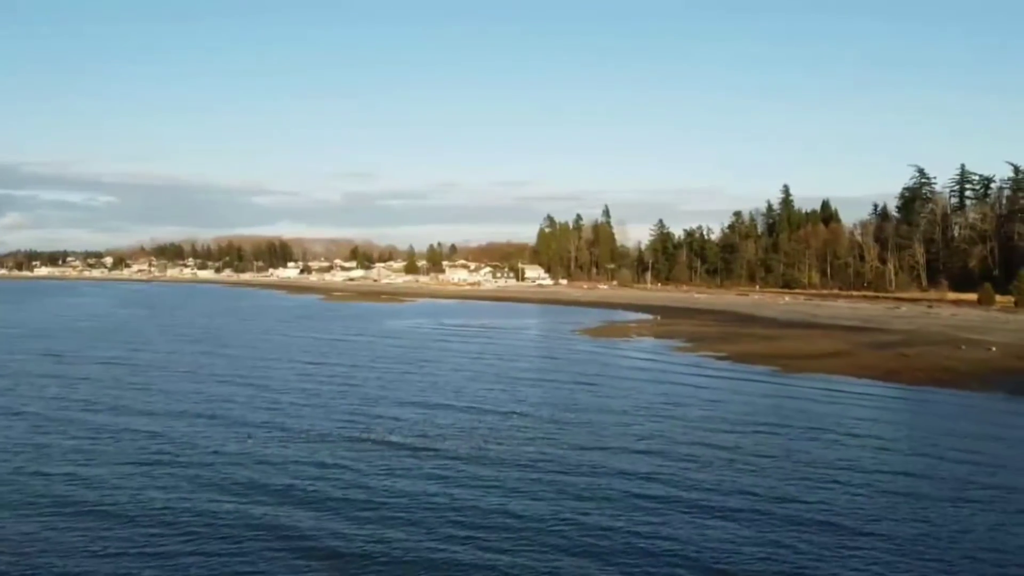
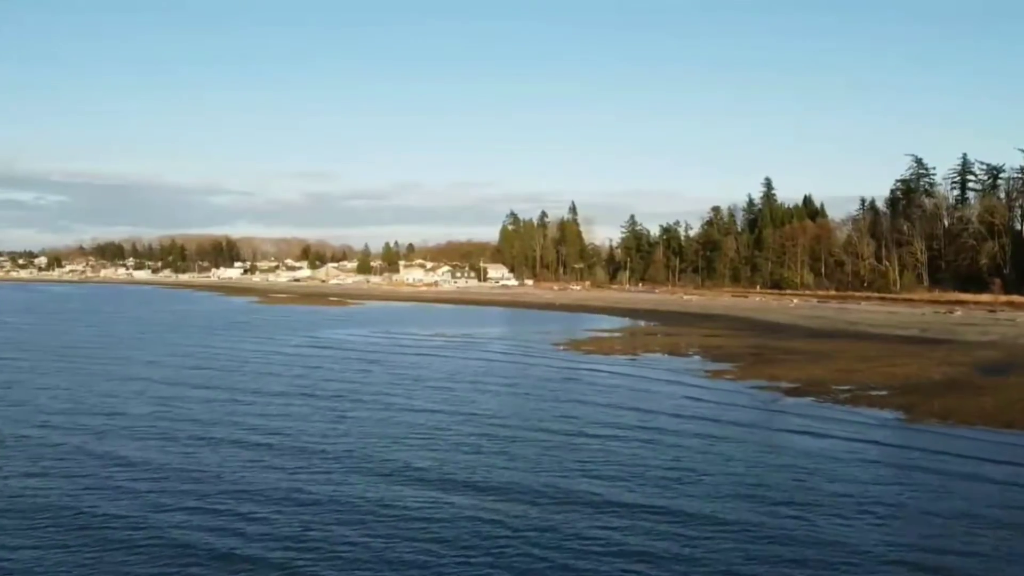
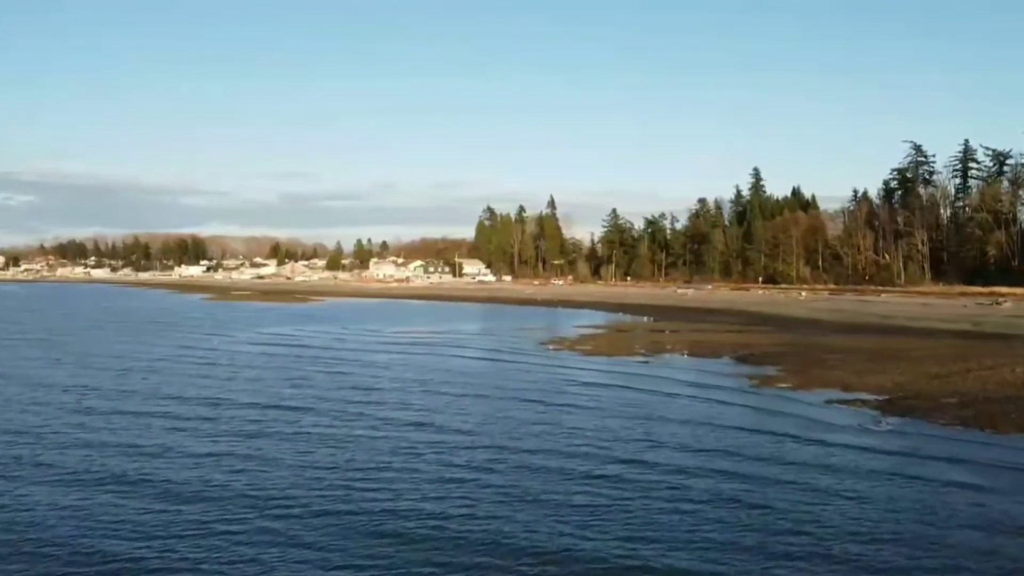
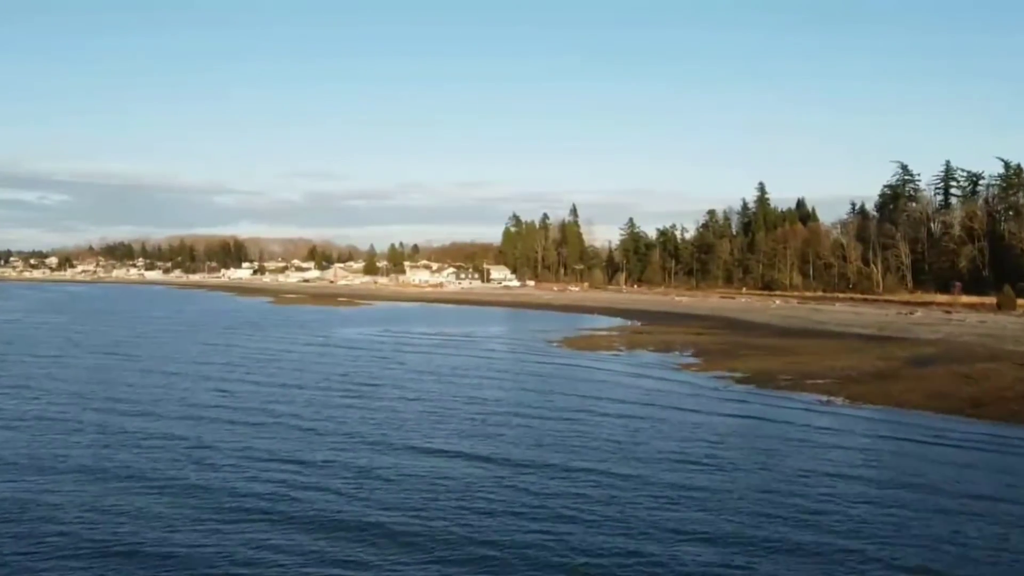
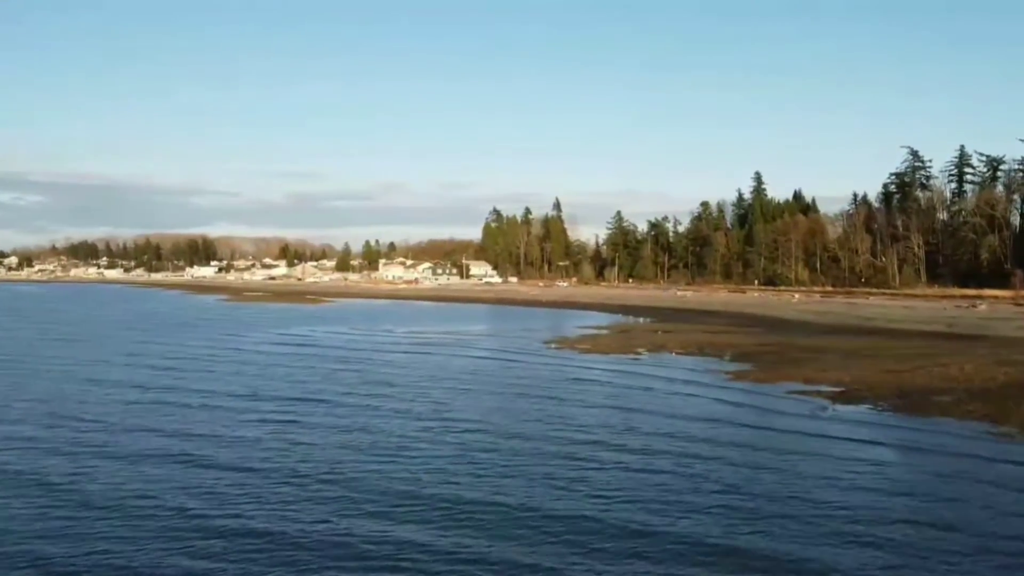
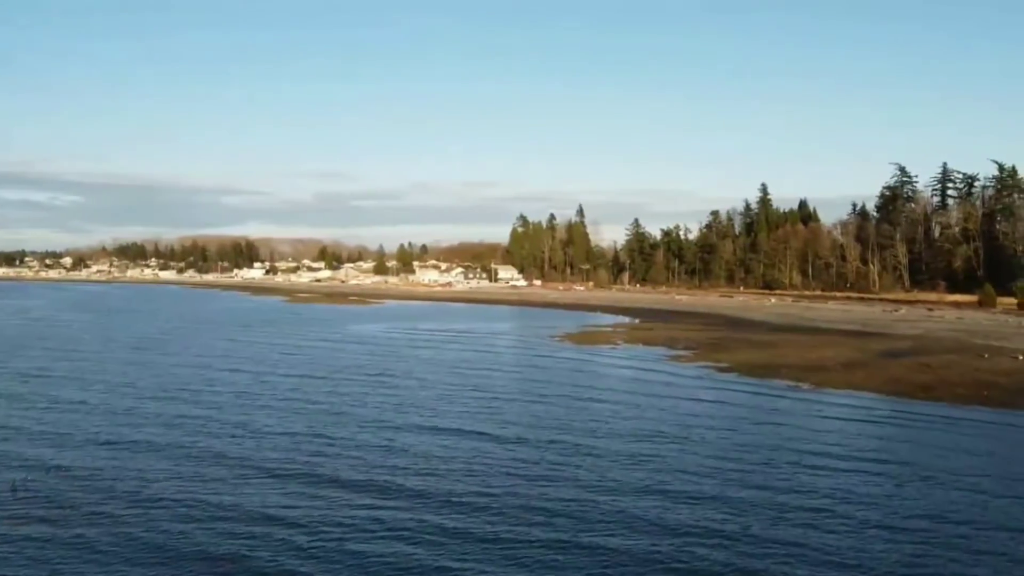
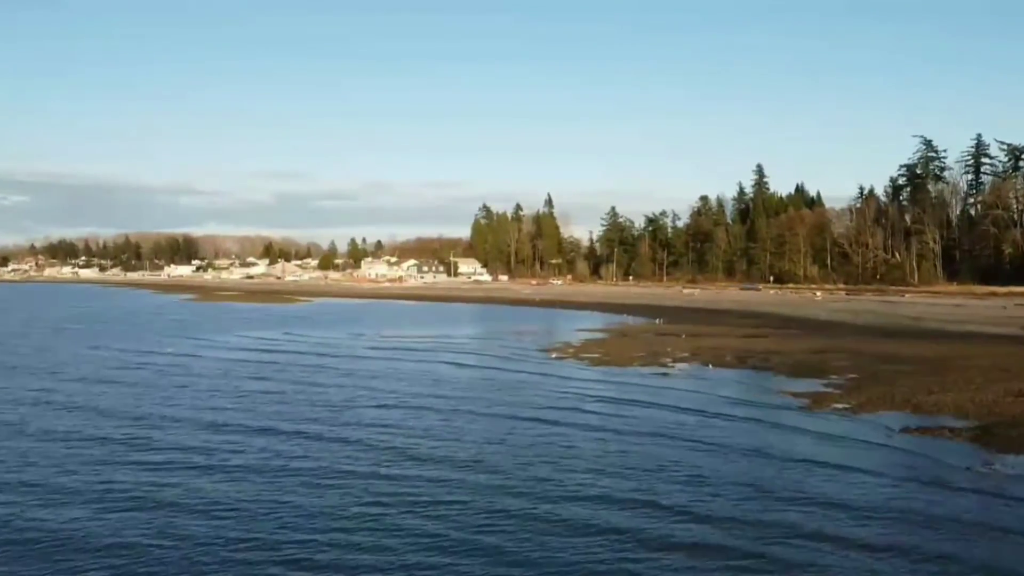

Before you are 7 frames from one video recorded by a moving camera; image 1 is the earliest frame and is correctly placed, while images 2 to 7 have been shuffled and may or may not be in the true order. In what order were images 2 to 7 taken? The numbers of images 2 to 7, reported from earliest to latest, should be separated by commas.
6, 4, 2, 5, 3, 7
